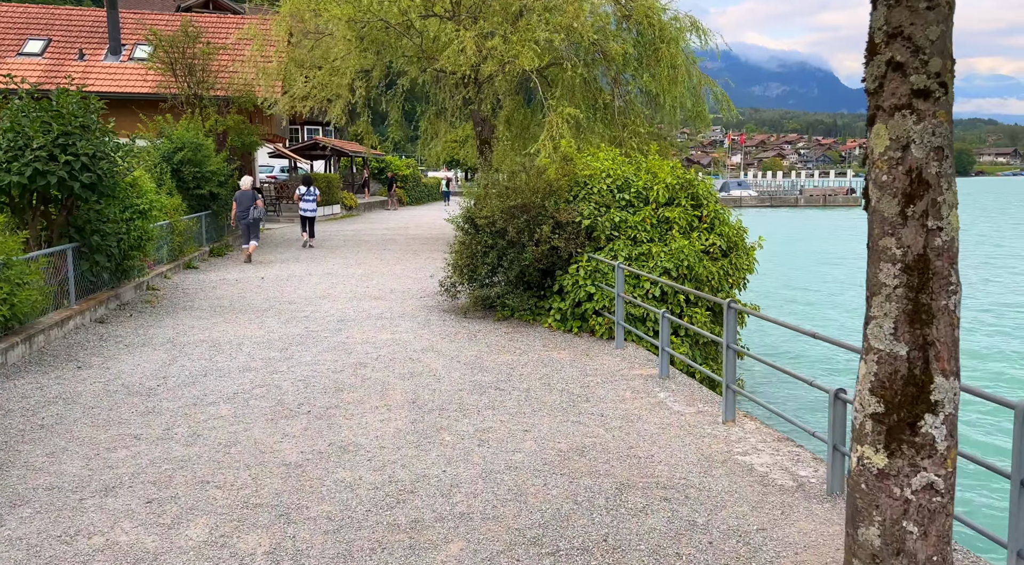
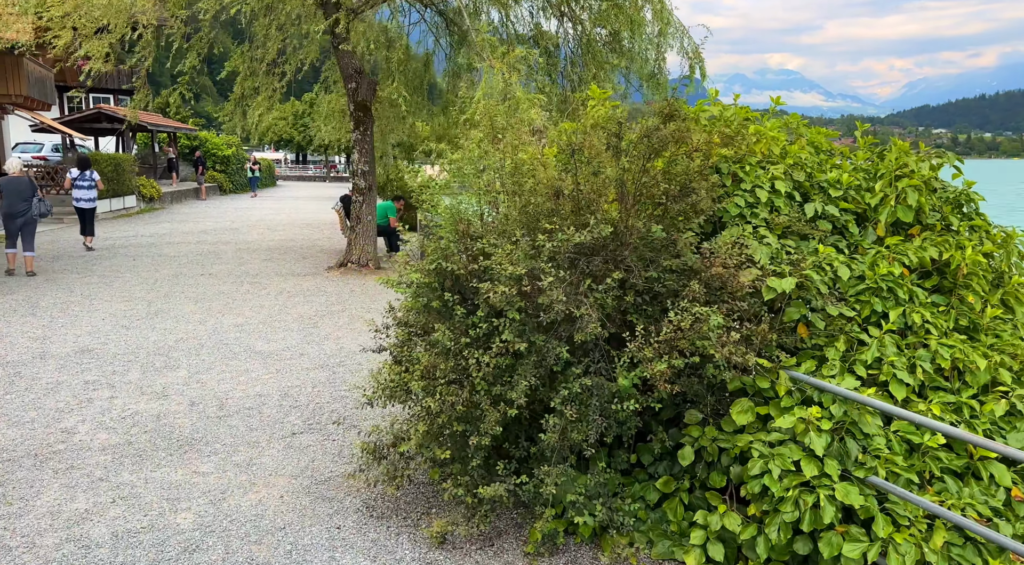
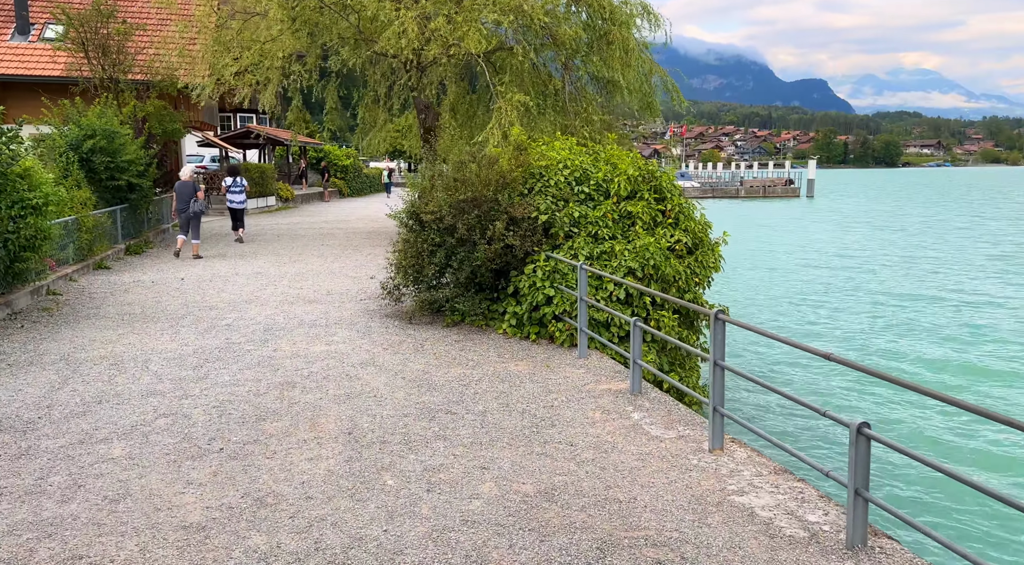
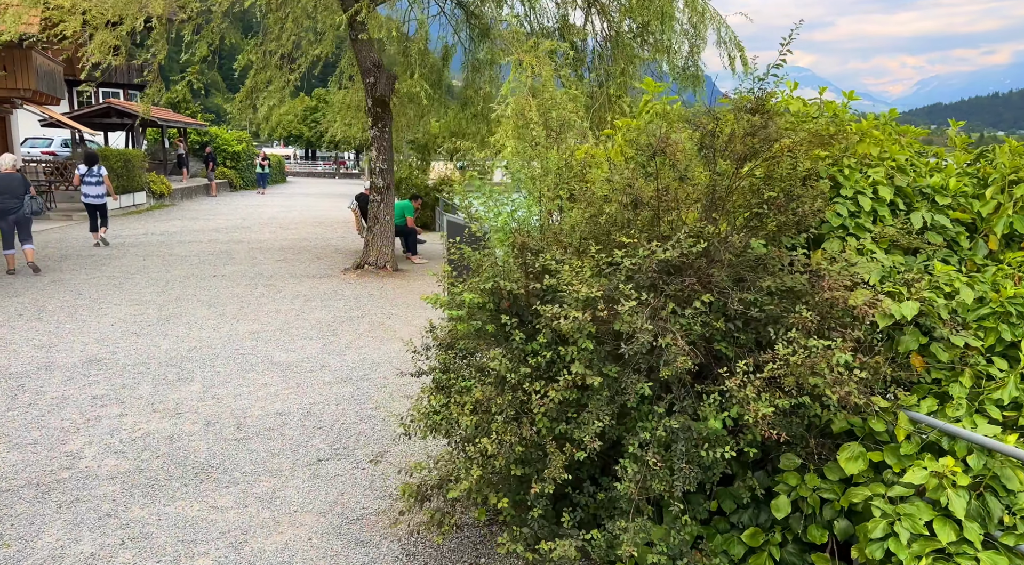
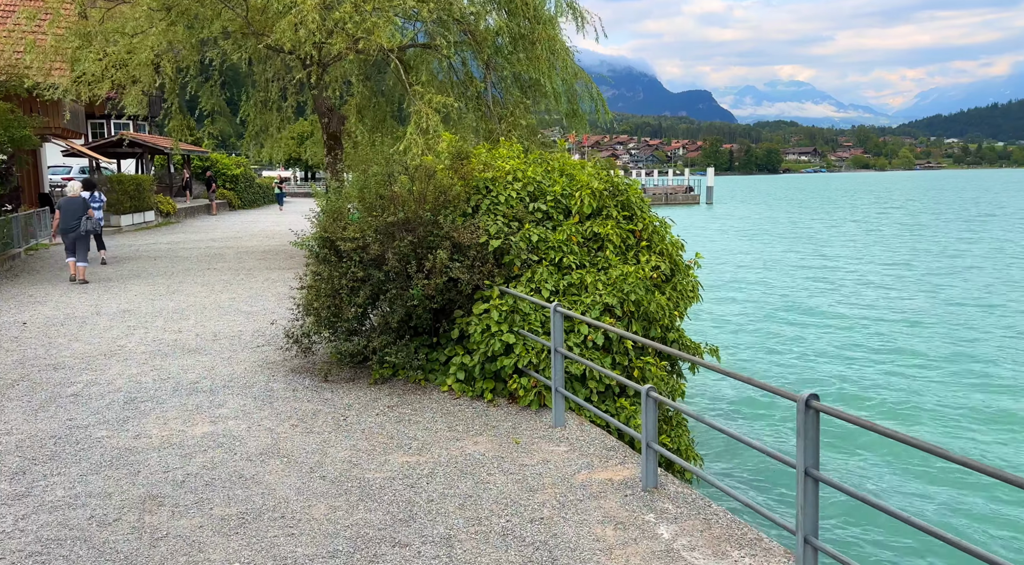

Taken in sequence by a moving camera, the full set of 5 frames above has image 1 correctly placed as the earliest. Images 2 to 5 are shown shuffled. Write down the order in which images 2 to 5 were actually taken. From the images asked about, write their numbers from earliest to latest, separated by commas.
3, 5, 2, 4
